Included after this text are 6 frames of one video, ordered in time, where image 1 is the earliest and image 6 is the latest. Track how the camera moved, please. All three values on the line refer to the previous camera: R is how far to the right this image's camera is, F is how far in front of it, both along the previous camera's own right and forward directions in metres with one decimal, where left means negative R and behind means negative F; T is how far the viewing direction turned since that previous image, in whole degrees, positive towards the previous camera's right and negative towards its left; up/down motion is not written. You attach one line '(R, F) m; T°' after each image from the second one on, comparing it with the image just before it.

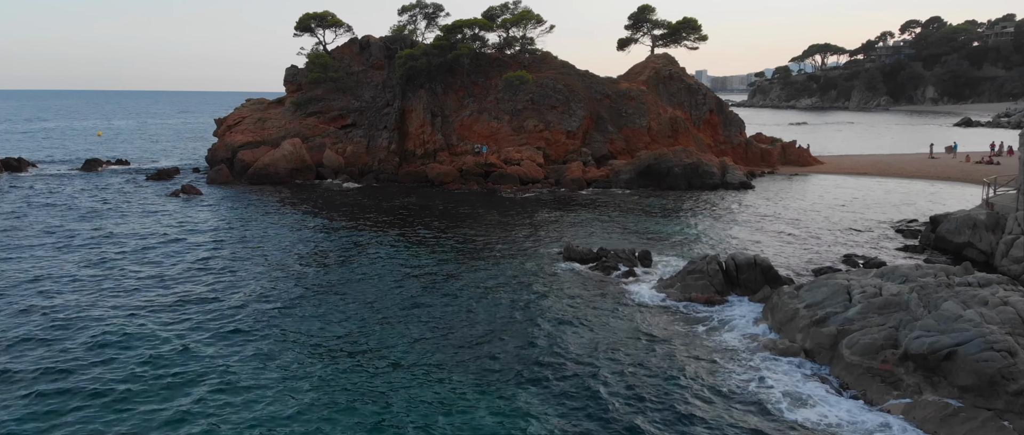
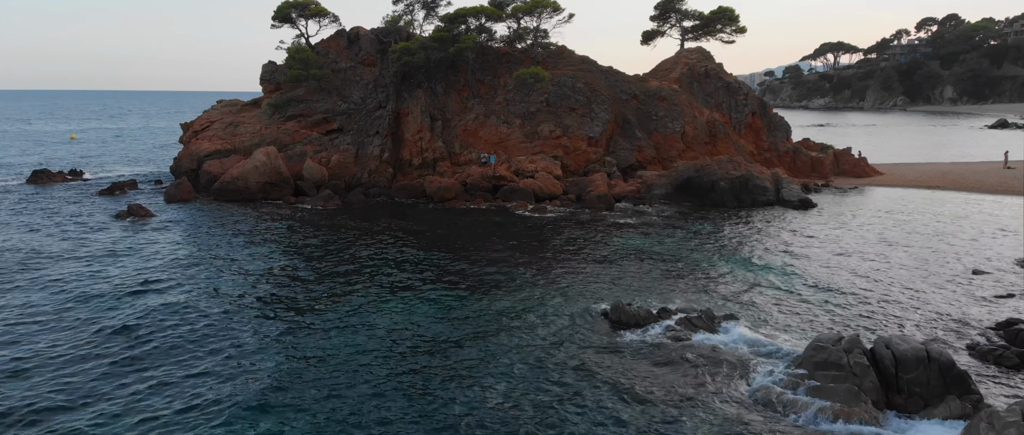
(-0.8, +7.0) m; 0°
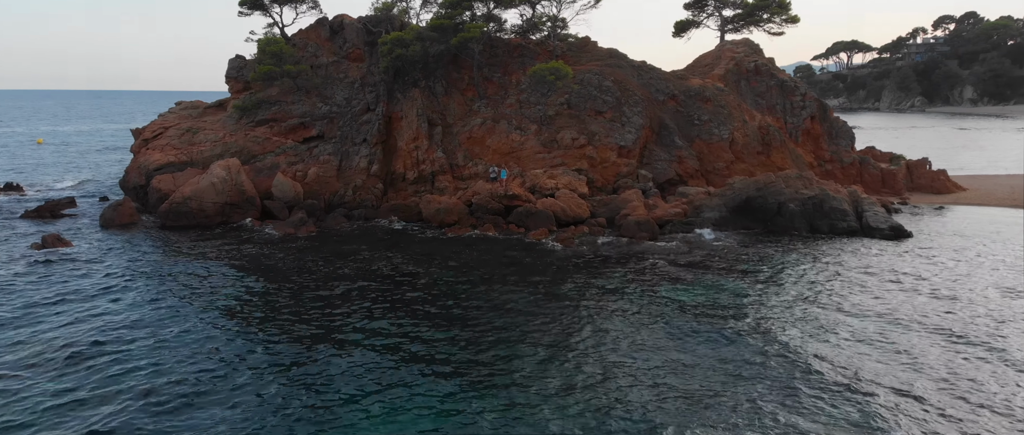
(-0.8, +7.2) m; 0°
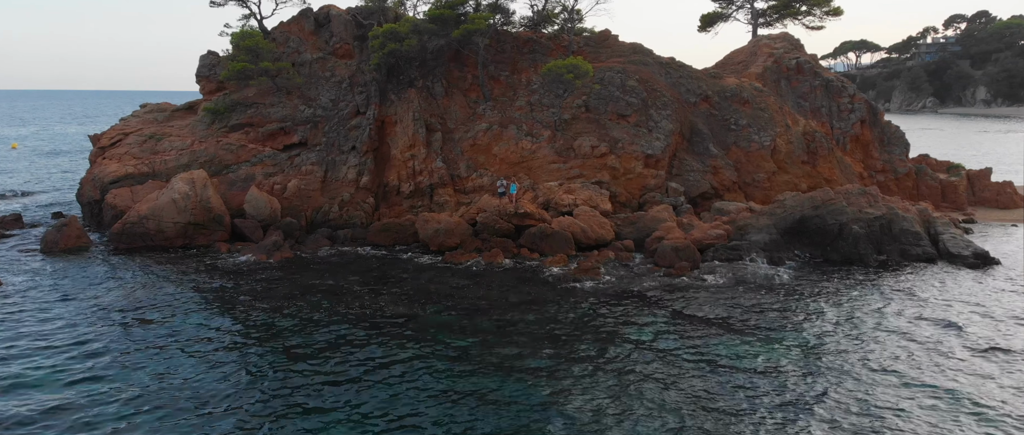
(-0.5, +4.5) m; 0°
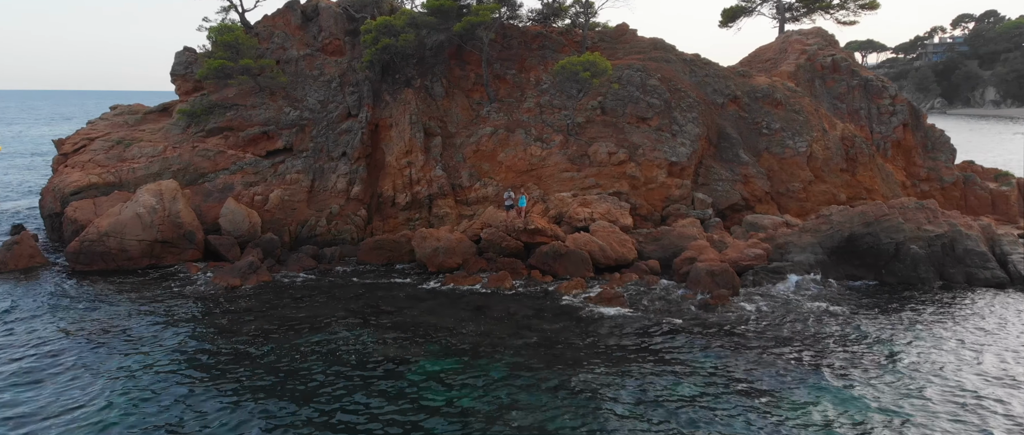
(-0.3, +3.1) m; 0°
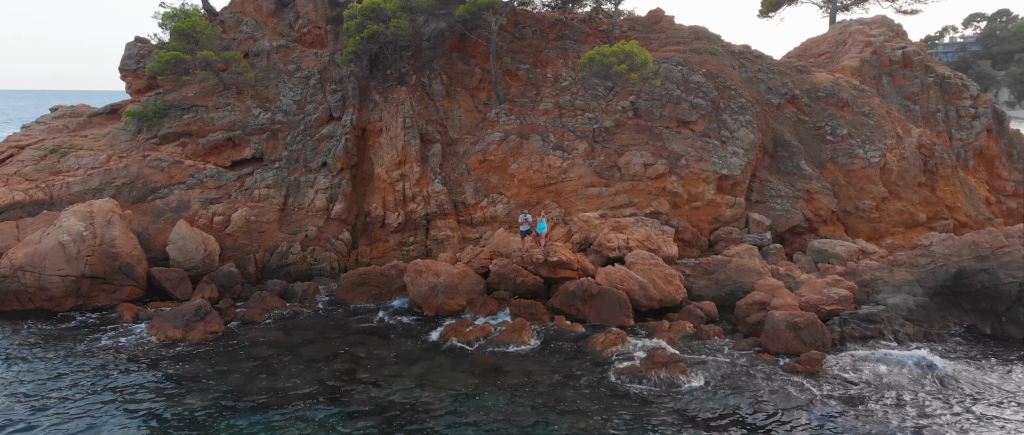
(-0.6, +4.7) m; 0°
